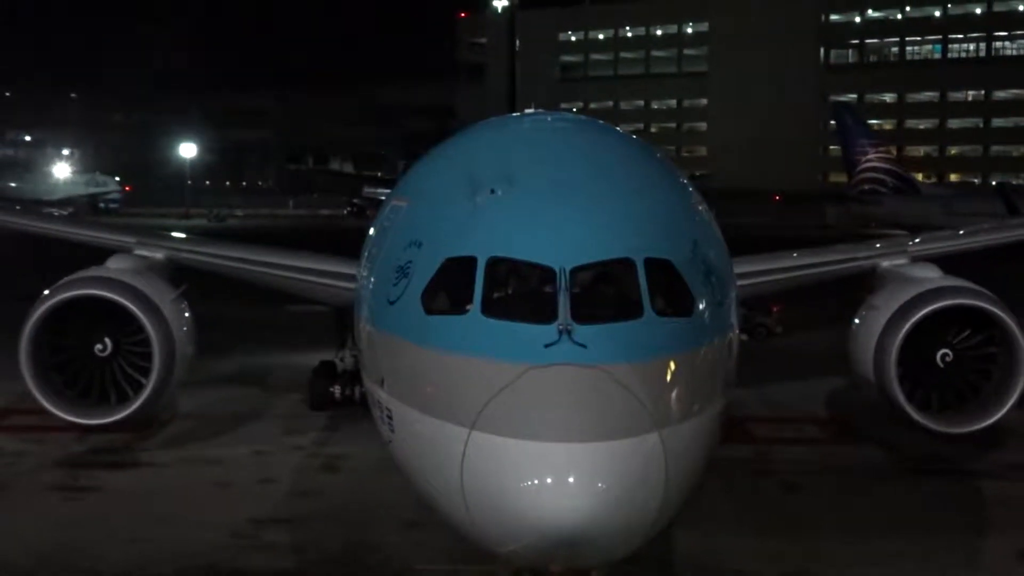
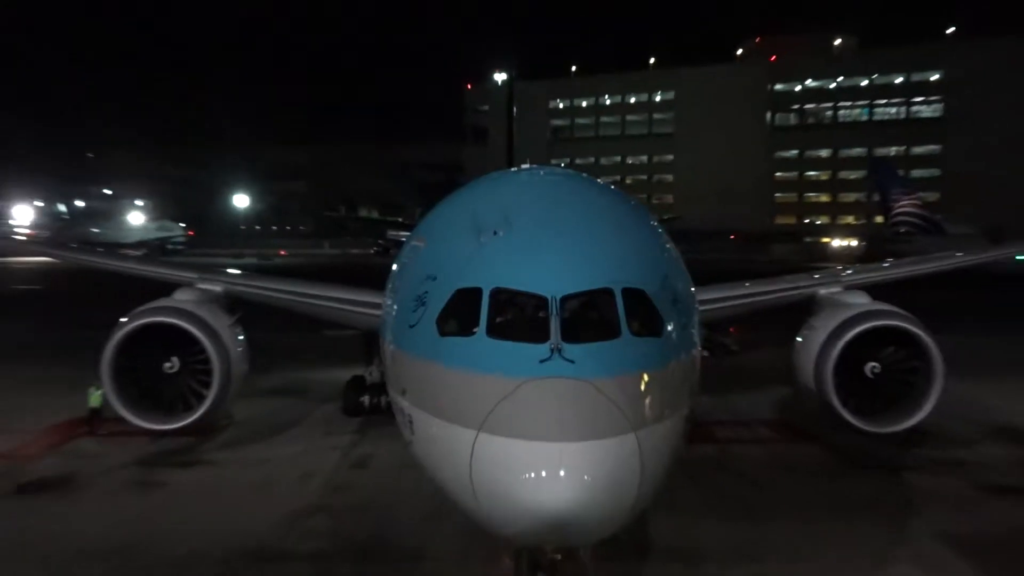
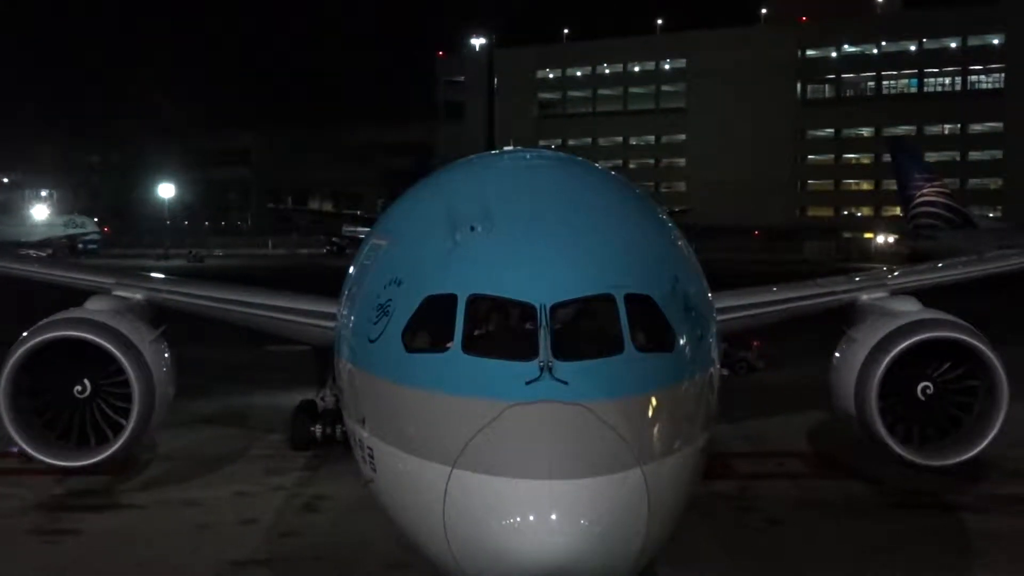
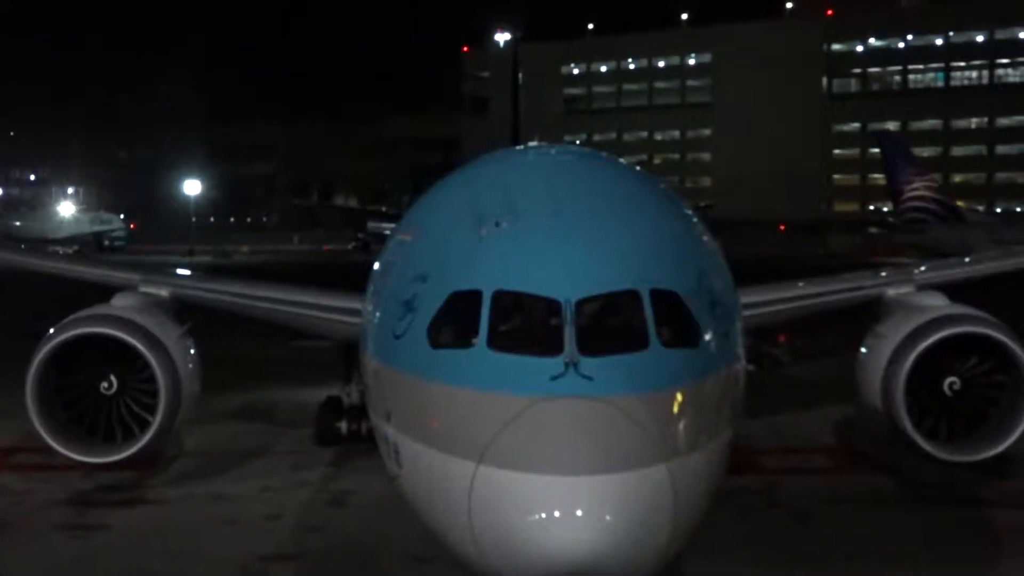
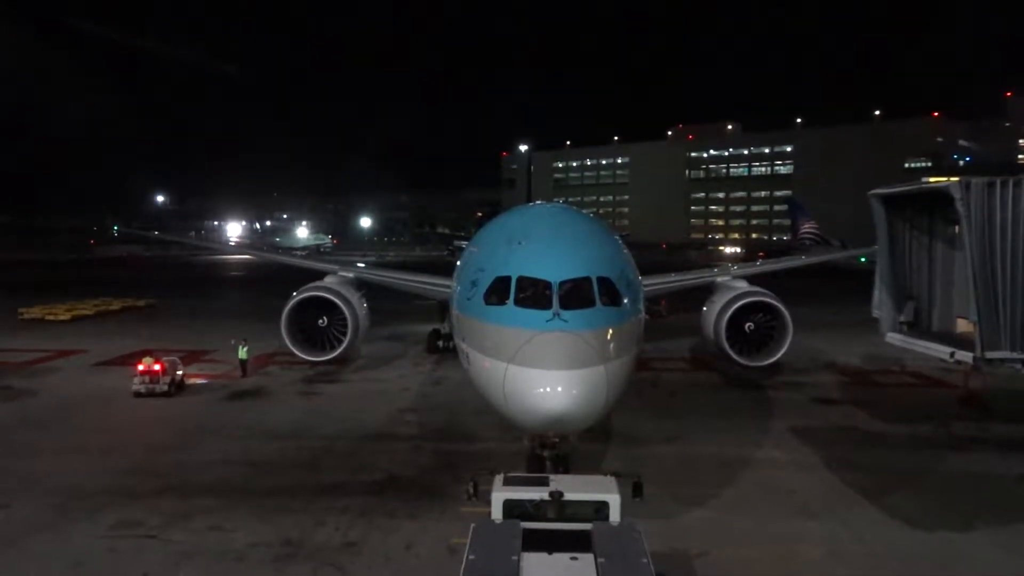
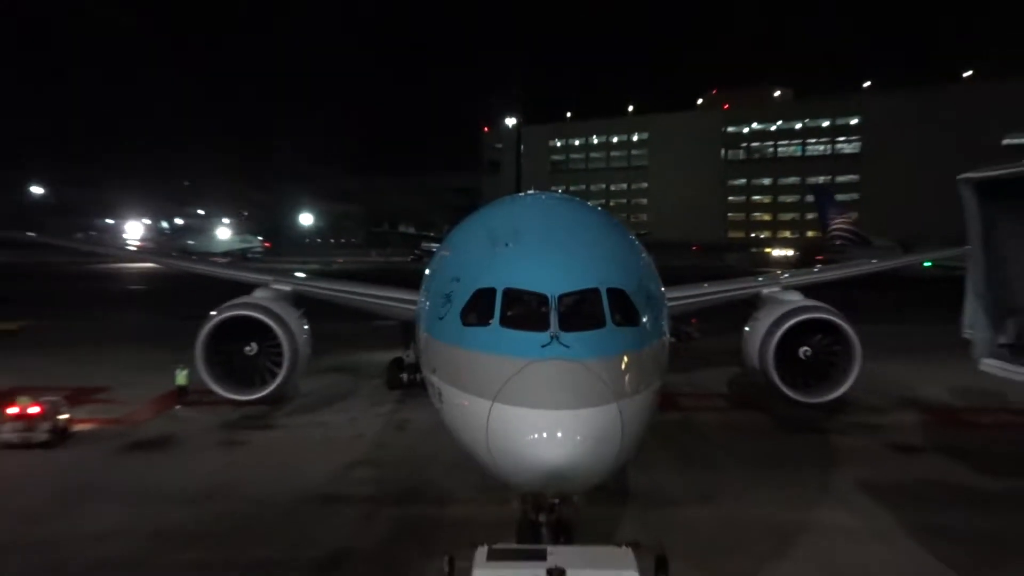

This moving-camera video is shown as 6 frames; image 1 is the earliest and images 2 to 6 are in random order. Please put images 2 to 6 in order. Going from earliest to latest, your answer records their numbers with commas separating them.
4, 3, 2, 6, 5
